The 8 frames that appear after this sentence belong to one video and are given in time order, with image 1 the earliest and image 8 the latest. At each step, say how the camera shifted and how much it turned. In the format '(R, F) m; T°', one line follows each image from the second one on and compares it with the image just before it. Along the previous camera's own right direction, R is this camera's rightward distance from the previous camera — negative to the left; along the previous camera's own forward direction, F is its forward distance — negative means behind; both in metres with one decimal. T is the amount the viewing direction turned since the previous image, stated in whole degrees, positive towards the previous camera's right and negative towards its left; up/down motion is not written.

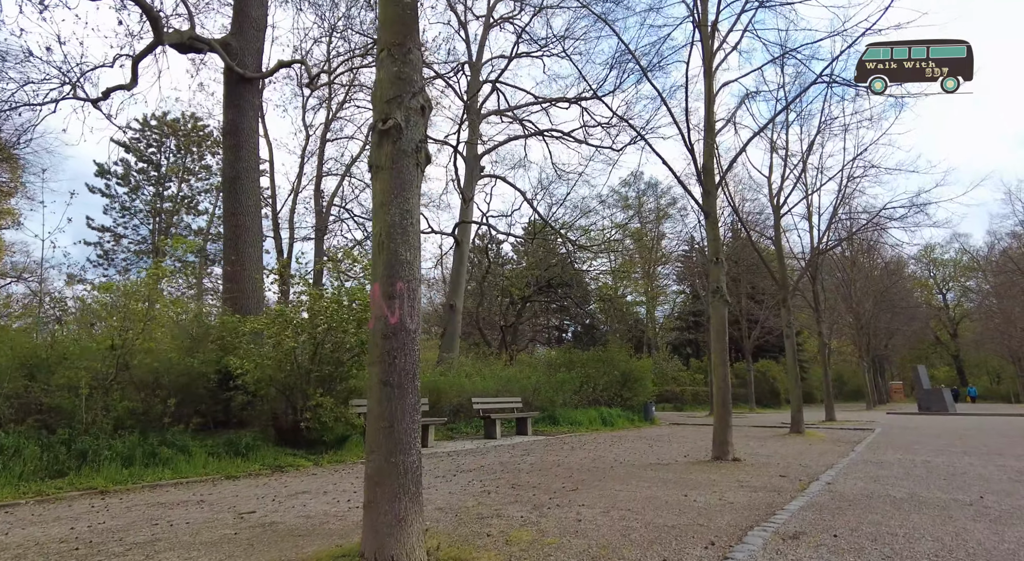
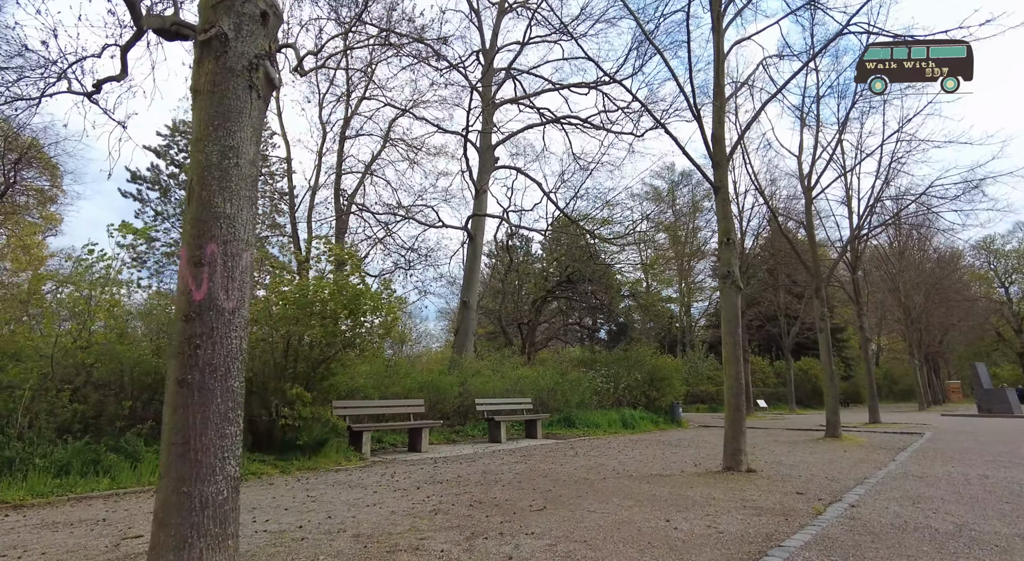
(+0.8, +1.0) m; -4°
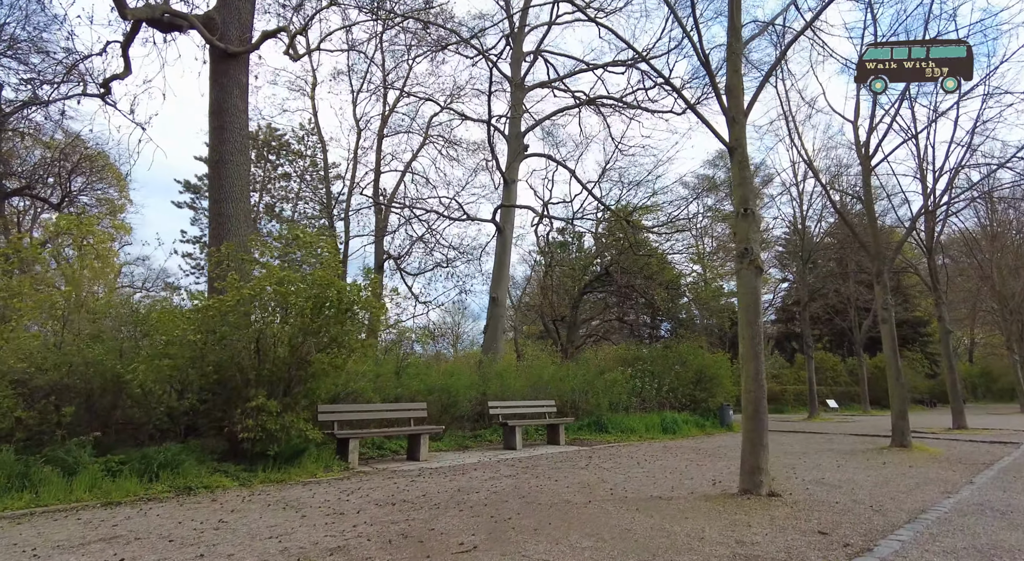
(+1.0, +1.3) m; -6°
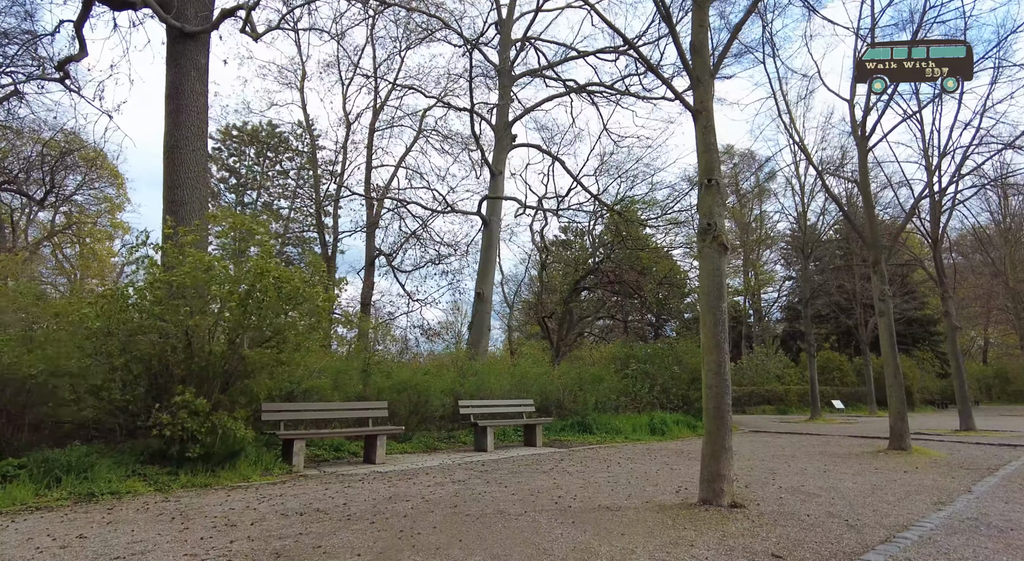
(+0.7, +0.8) m; -1°
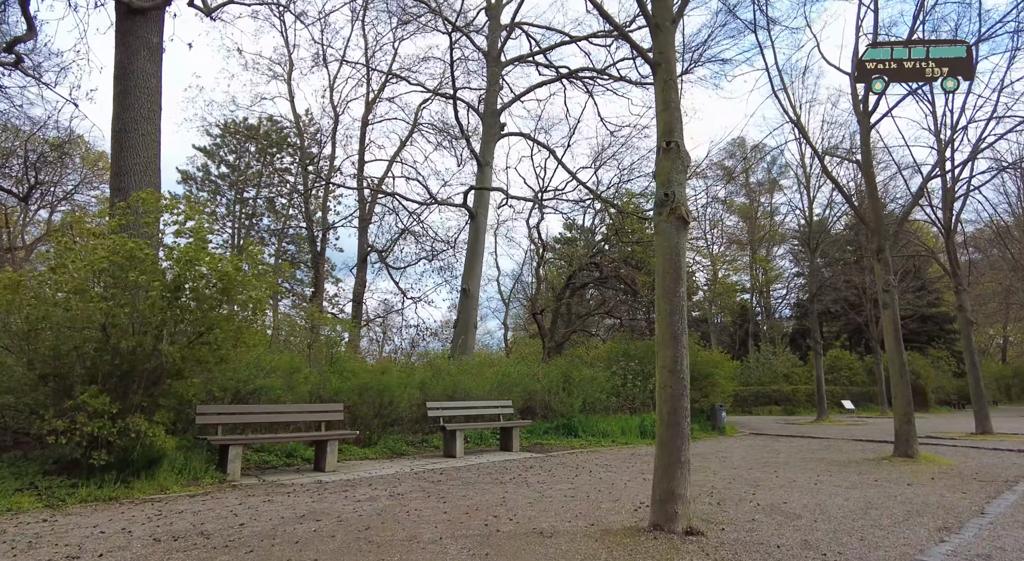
(+0.7, +0.9) m; -1°
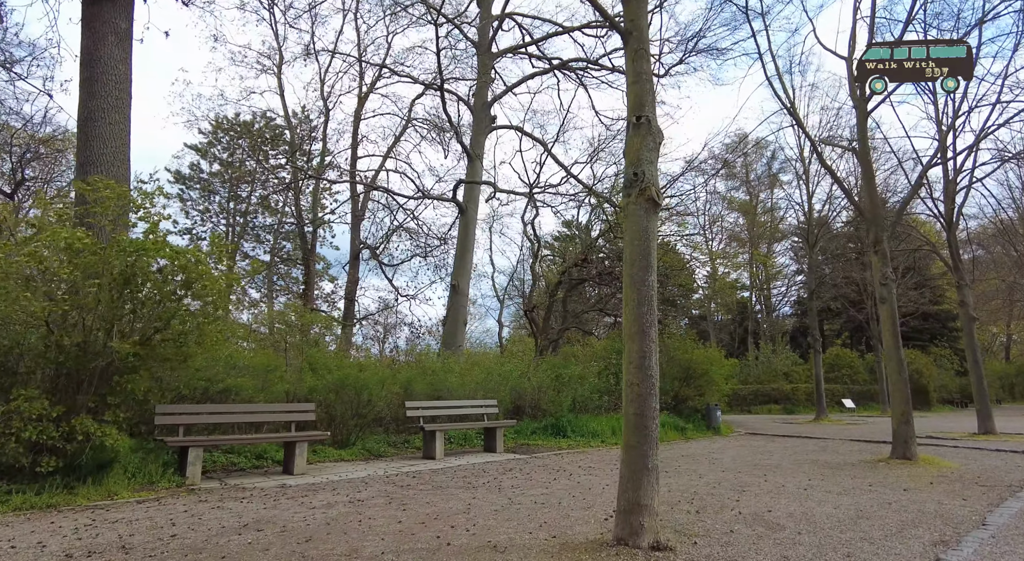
(+0.3, +0.4) m; 0°
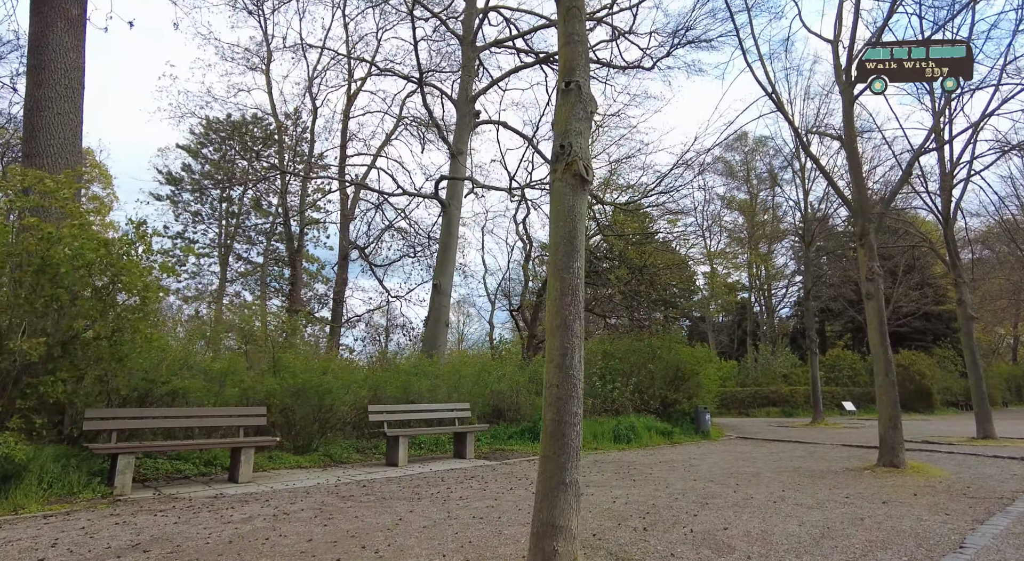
(+0.6, +0.5) m; 0°
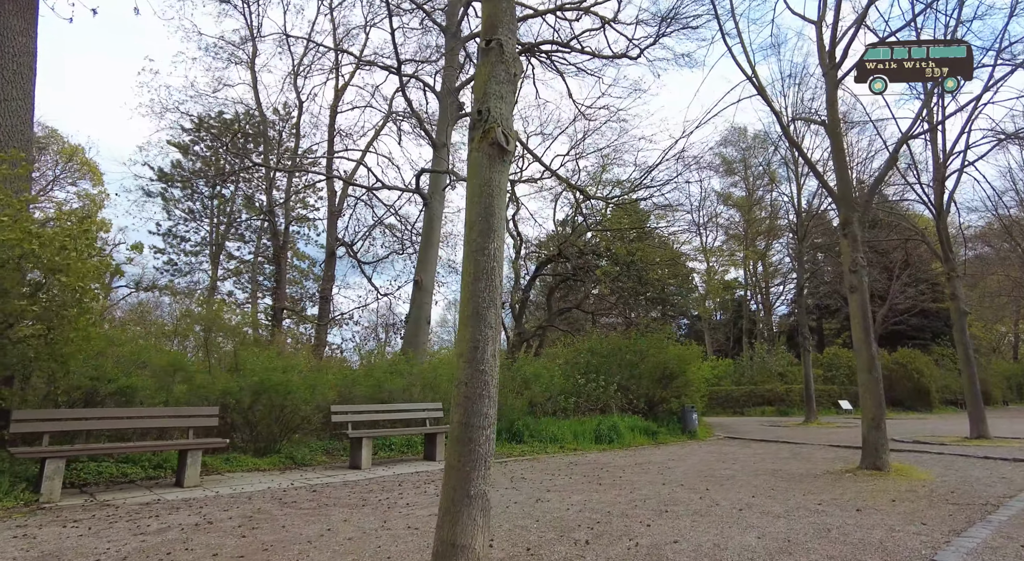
(+0.5, +0.4) m; 0°
